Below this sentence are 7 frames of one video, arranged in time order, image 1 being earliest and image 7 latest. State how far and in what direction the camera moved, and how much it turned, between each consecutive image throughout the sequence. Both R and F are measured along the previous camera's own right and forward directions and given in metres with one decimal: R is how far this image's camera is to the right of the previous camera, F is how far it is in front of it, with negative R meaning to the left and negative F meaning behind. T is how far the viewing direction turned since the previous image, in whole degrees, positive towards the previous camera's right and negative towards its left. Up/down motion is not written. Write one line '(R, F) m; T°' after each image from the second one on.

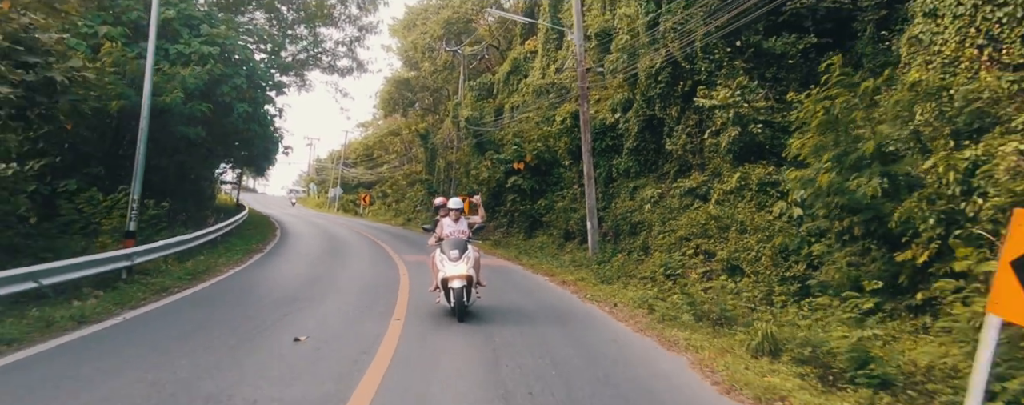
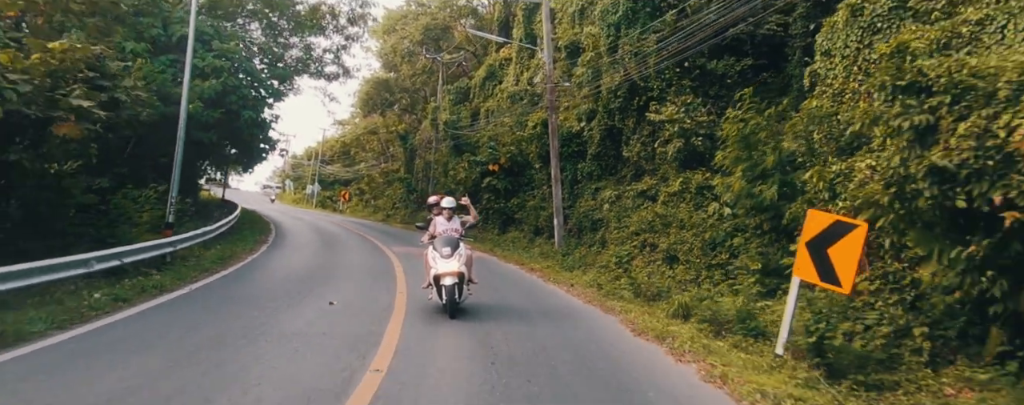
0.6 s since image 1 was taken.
(-0.1, -2.3) m; +3°
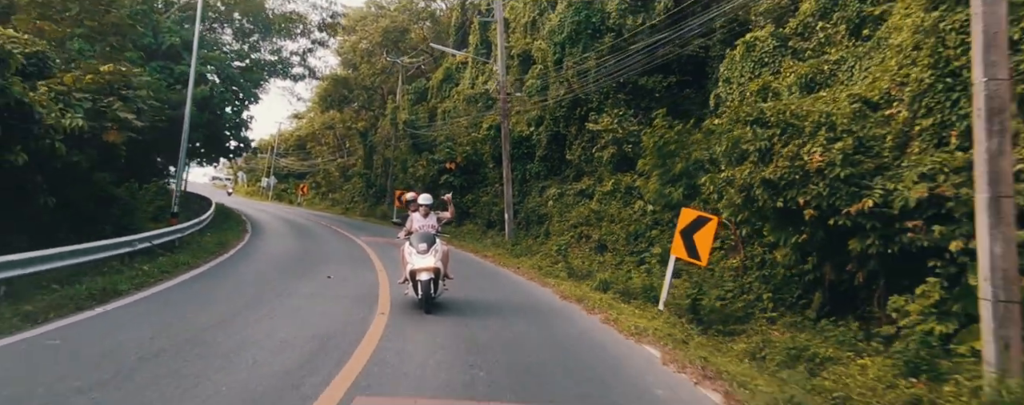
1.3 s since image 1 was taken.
(-0.1, -2.6) m; +5°
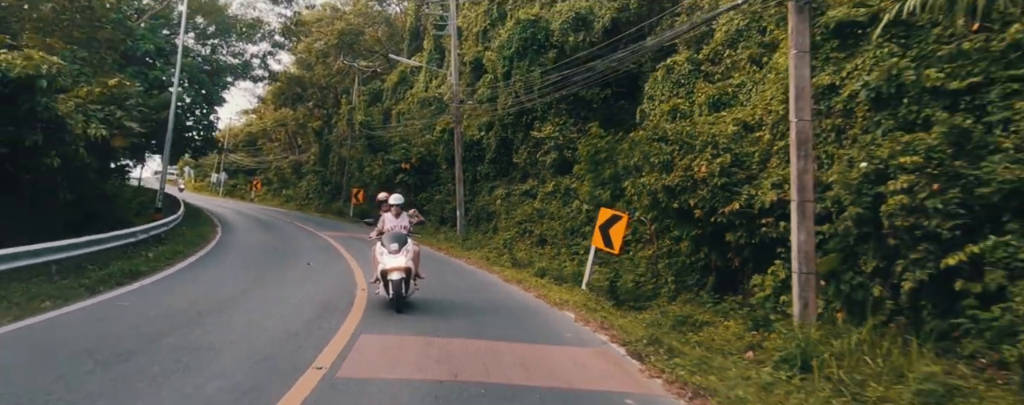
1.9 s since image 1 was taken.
(-0.1, -2.2) m; +5°
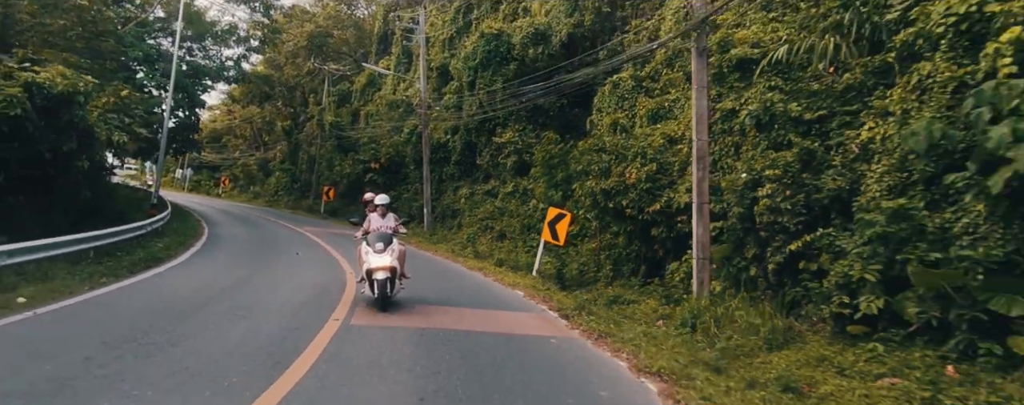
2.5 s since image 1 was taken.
(0.0, -2.2) m; +3°
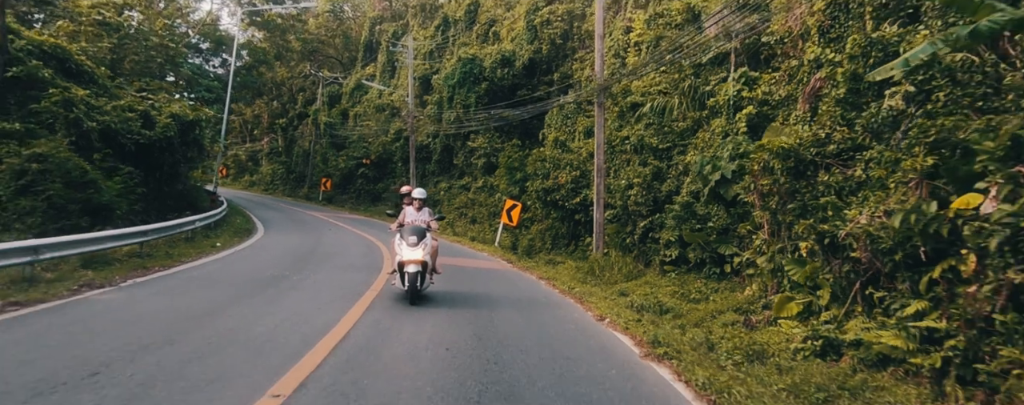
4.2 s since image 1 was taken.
(0.0, -6.3) m; +3°
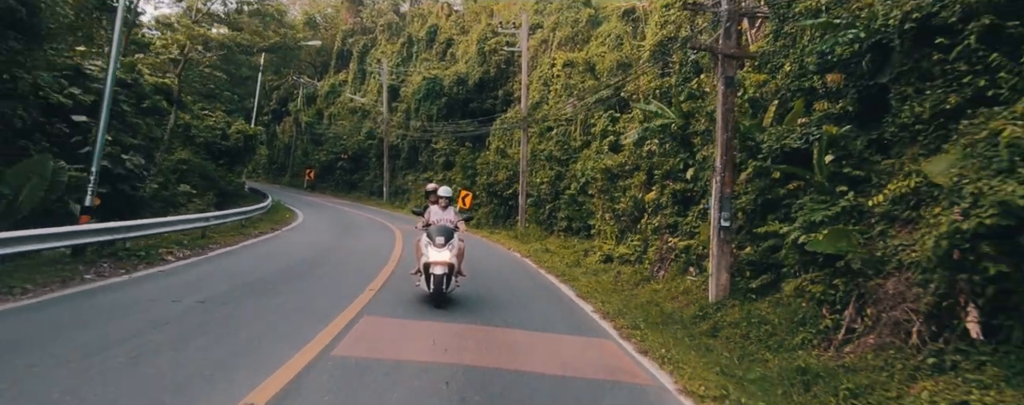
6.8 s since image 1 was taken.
(-0.2, -8.6) m; +5°
